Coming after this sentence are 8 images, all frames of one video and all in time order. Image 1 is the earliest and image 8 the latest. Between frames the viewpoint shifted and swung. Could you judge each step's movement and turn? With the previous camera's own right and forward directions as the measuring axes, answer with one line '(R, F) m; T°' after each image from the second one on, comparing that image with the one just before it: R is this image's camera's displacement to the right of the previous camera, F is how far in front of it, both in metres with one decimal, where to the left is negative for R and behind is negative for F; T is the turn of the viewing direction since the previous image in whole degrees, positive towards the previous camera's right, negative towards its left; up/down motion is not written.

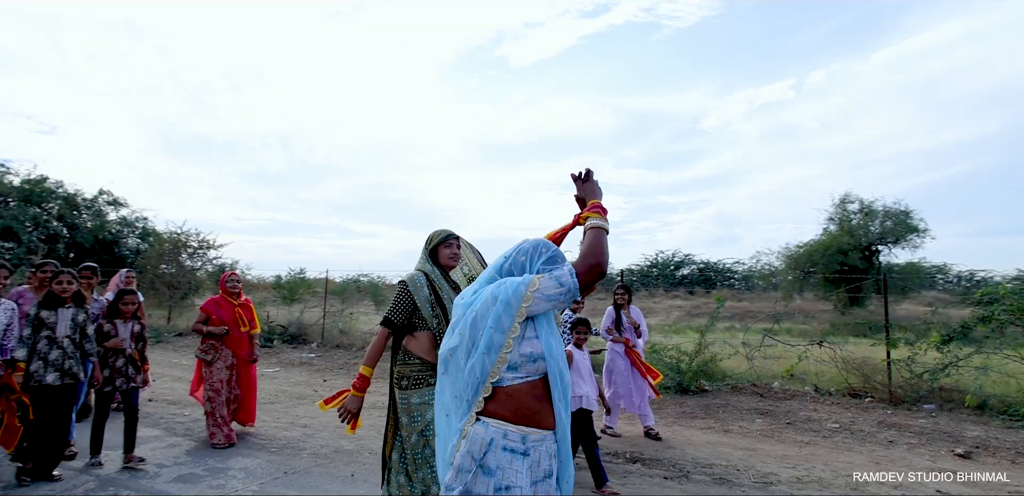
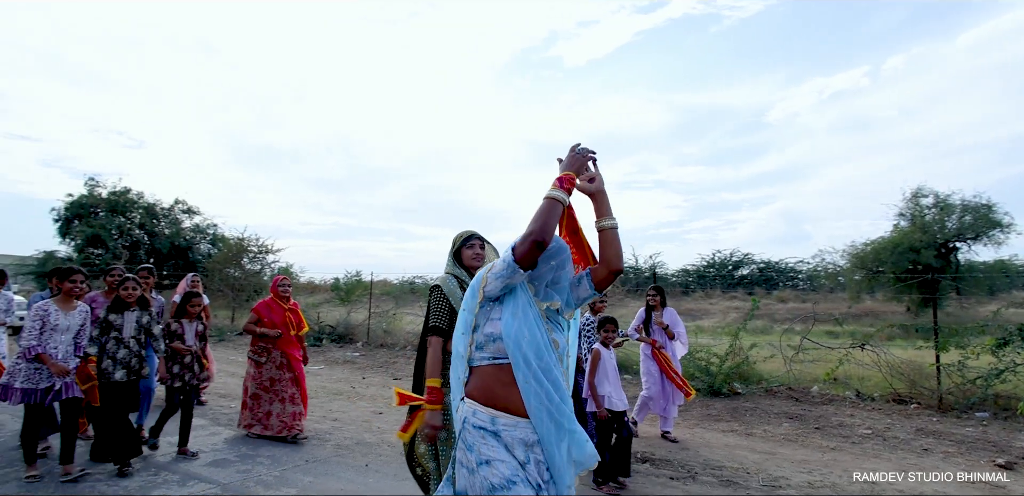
(+0.5, -0.1) m; -6°
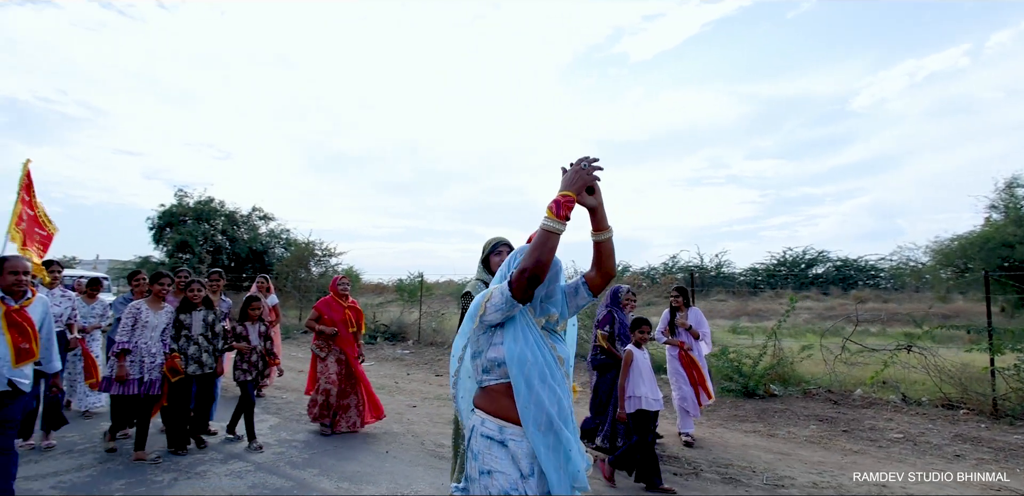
(+0.6, -0.3) m; -7°
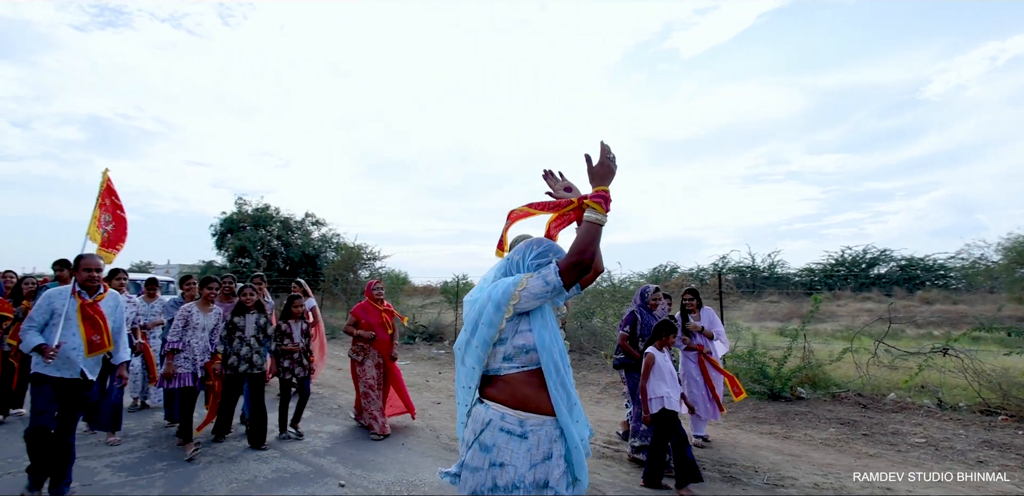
(+0.5, -0.3) m; -5°
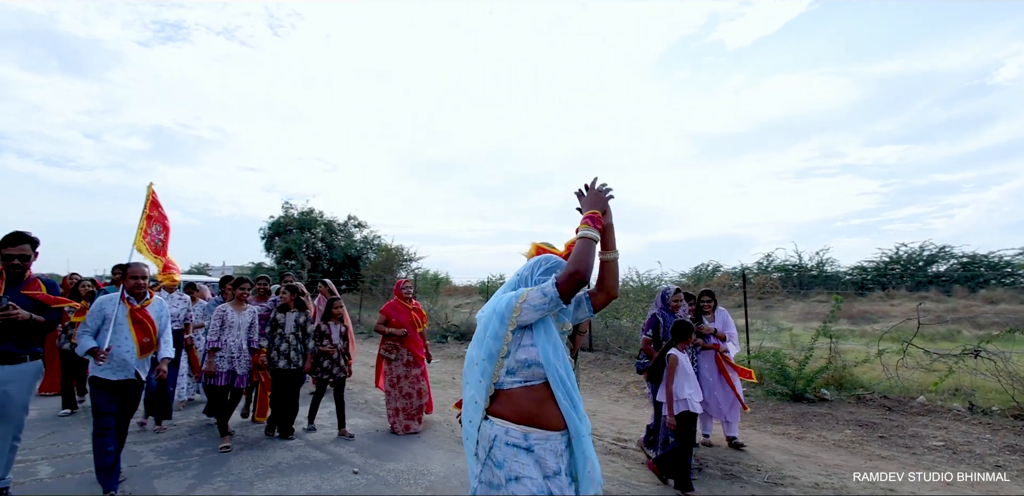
(+0.4, -0.3) m; -4°
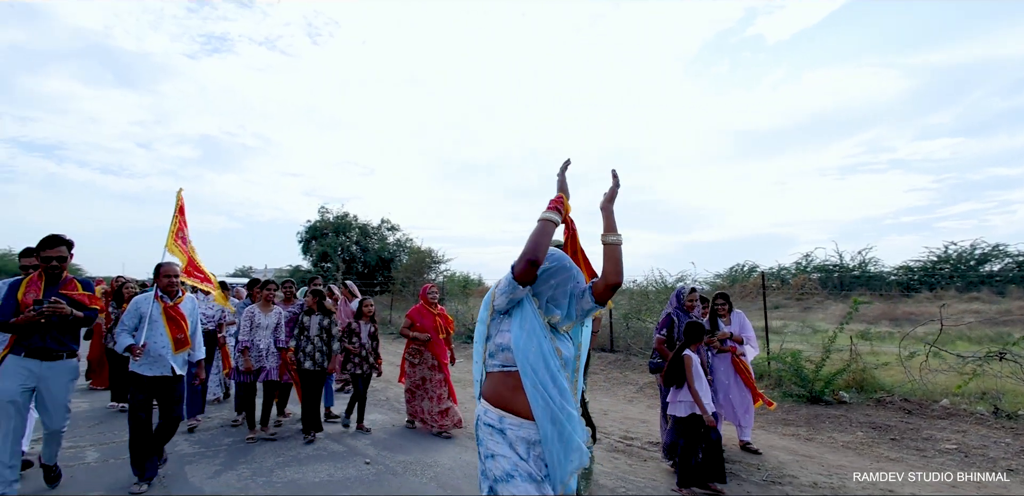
(+0.3, -0.2) m; -4°
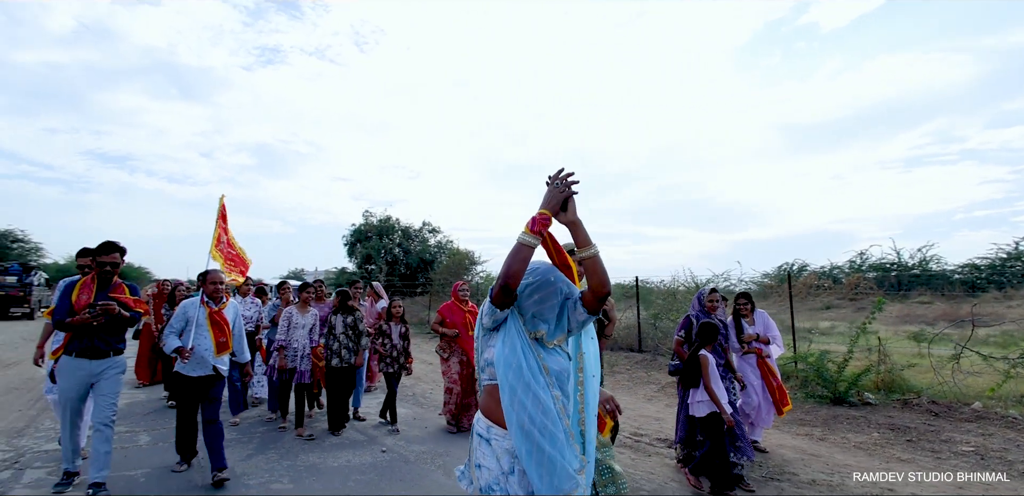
(+0.4, -0.3) m; -5°
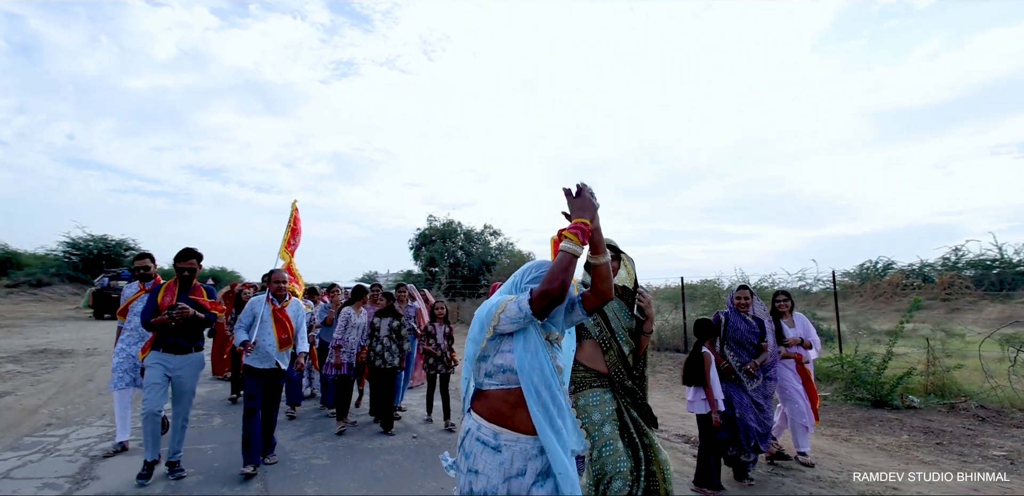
(+0.6, -0.5) m; -7°
